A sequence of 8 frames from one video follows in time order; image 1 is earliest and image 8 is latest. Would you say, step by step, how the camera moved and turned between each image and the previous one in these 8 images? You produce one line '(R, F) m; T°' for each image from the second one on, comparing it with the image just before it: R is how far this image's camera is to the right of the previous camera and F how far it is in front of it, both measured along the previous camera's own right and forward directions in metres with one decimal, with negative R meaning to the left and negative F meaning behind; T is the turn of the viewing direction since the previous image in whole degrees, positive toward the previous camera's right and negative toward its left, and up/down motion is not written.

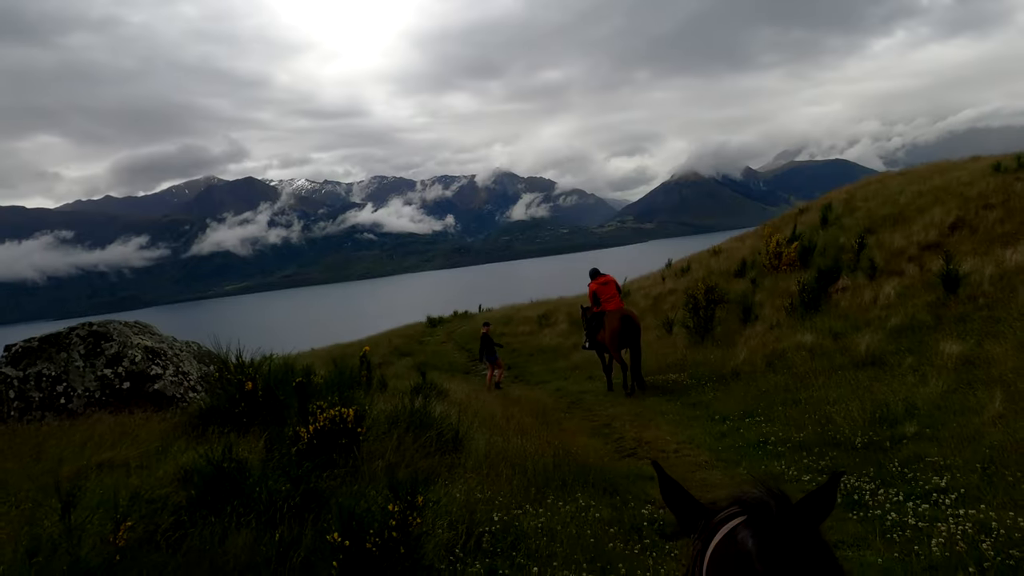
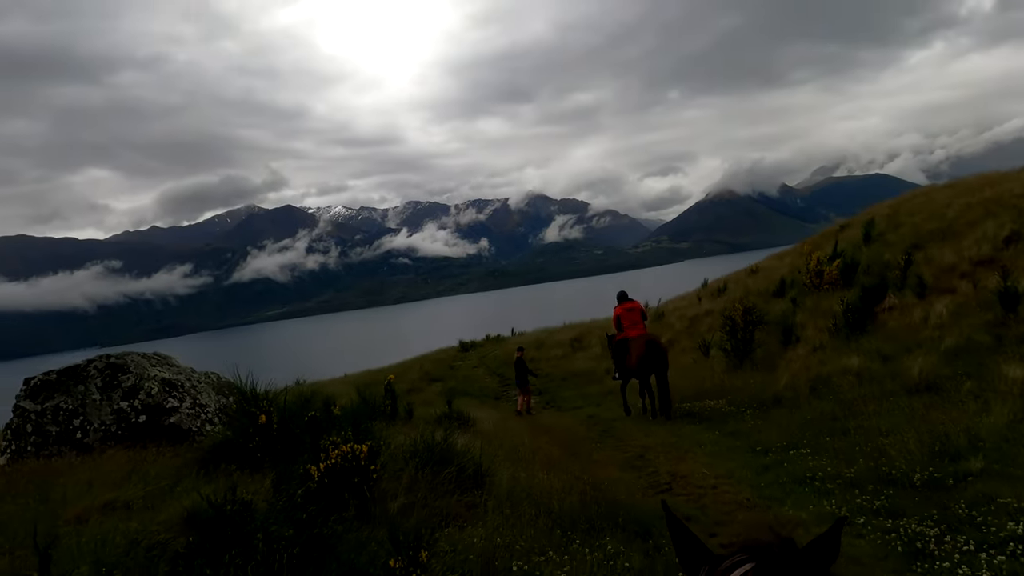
(+0.2, +0.5) m; -3°
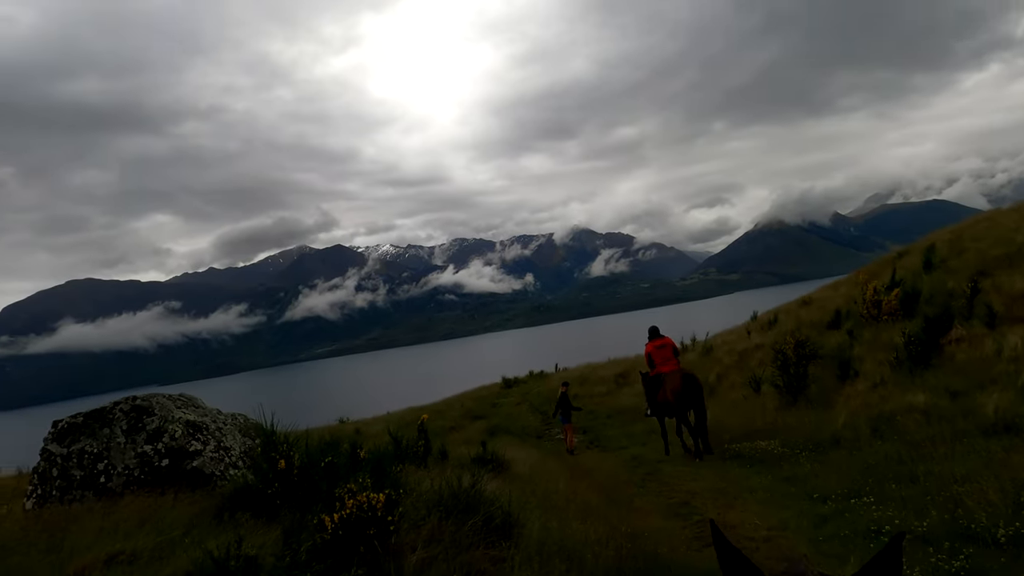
(+0.2, +0.5) m; -4°
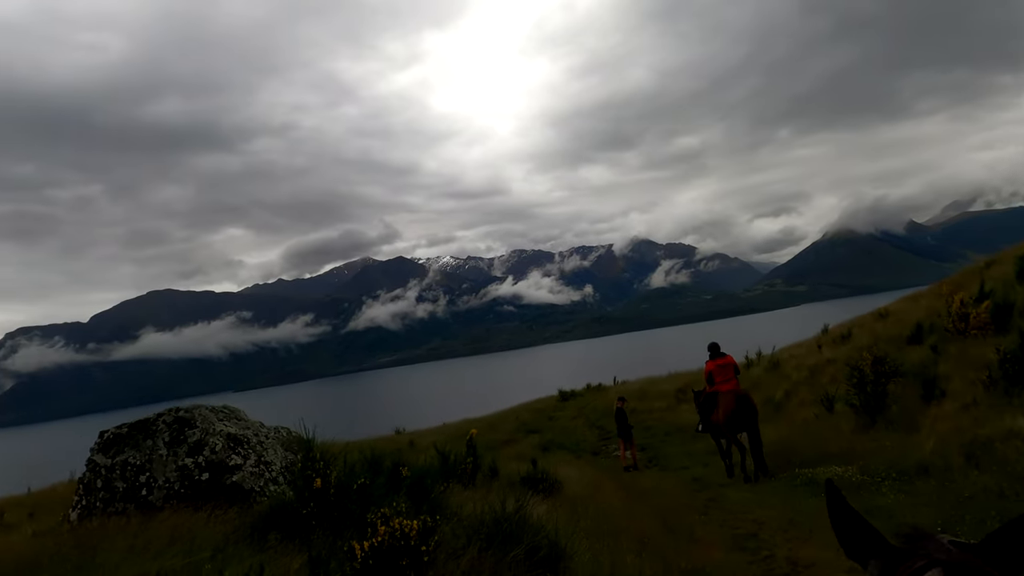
(+0.1, +0.6) m; -5°
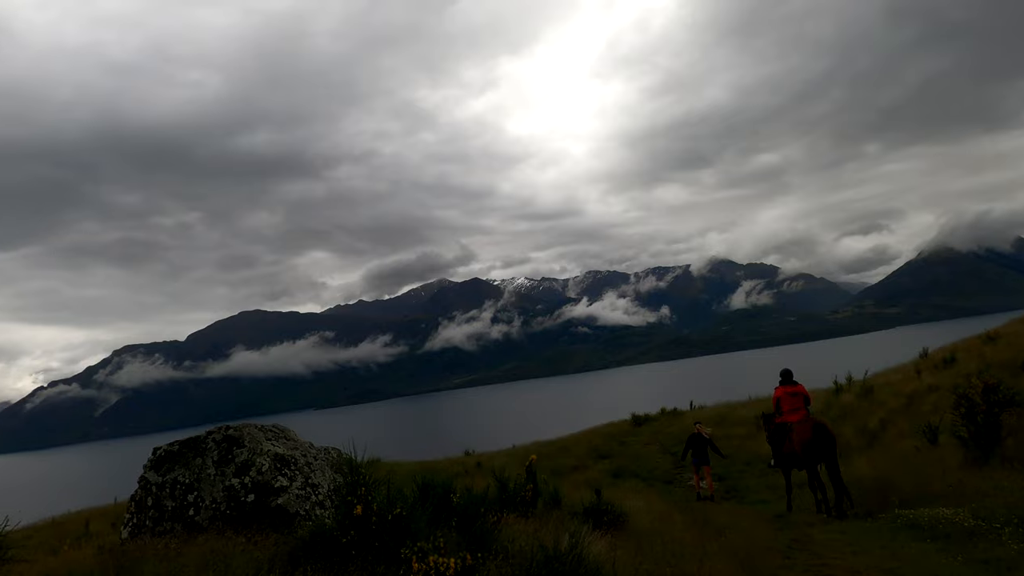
(+0.2, +0.7) m; -6°
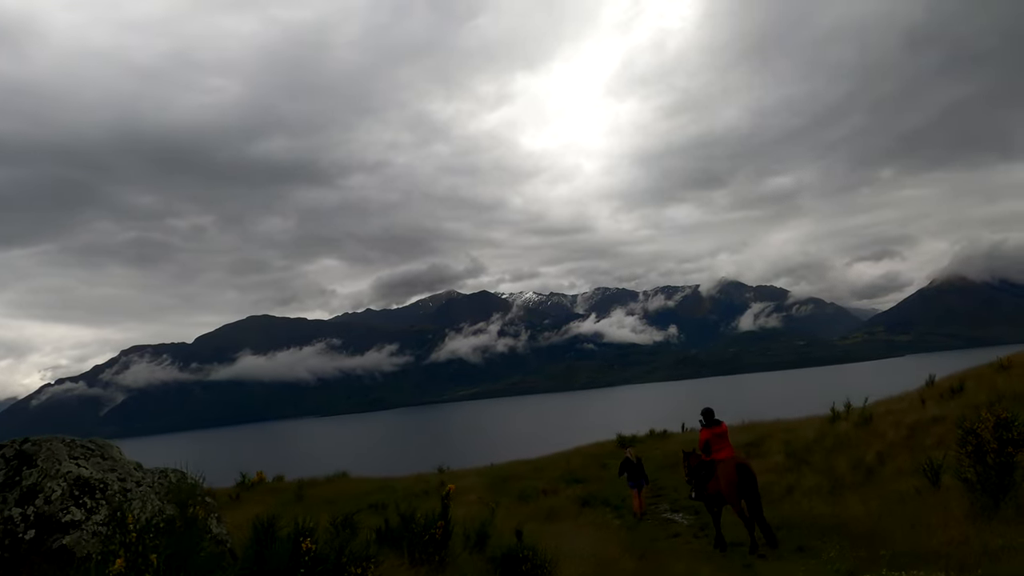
(+1.5, +2.1) m; -1°
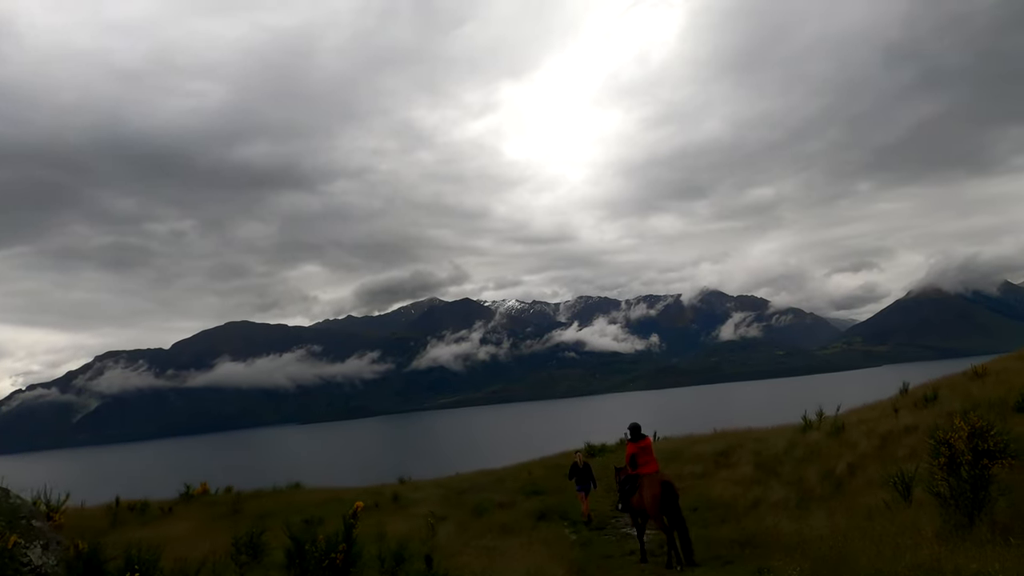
(+1.0, +1.3) m; +2°
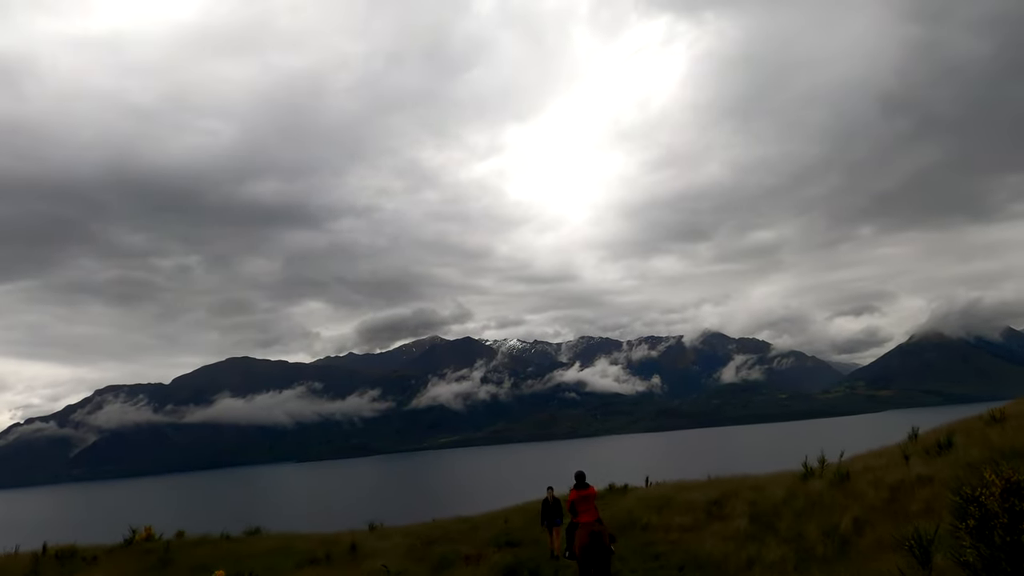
(+1.0, +2.1) m; 0°
